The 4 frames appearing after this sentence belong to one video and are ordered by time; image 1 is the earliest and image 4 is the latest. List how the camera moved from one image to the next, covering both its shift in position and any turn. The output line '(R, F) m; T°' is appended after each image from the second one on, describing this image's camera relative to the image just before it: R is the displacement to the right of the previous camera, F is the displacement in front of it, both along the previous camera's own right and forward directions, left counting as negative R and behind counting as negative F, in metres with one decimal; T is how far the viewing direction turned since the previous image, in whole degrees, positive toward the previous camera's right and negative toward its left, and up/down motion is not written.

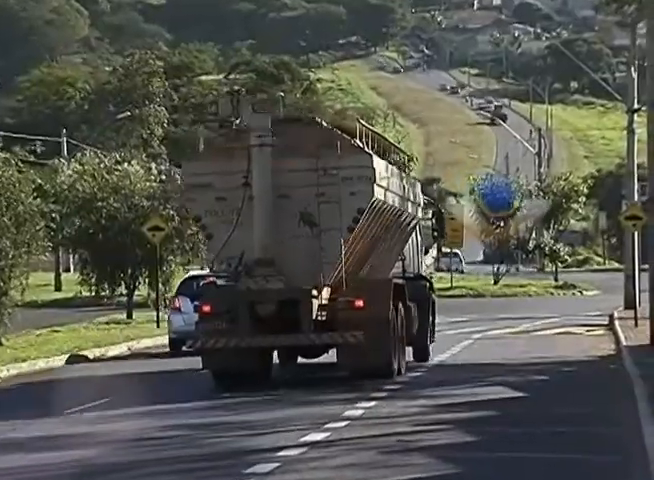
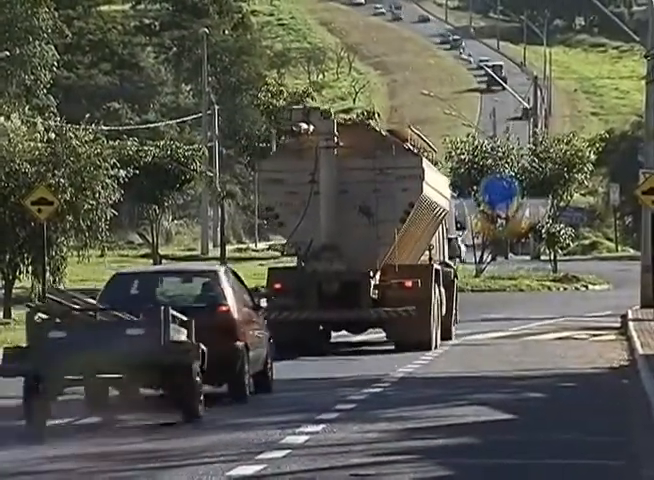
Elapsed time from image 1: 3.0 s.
(+0.7, +10.1) m; +1°
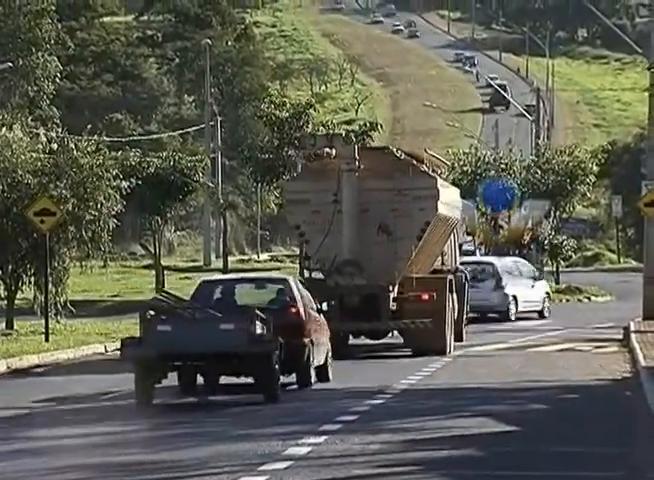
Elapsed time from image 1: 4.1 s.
(0.0, 0.0) m; 0°
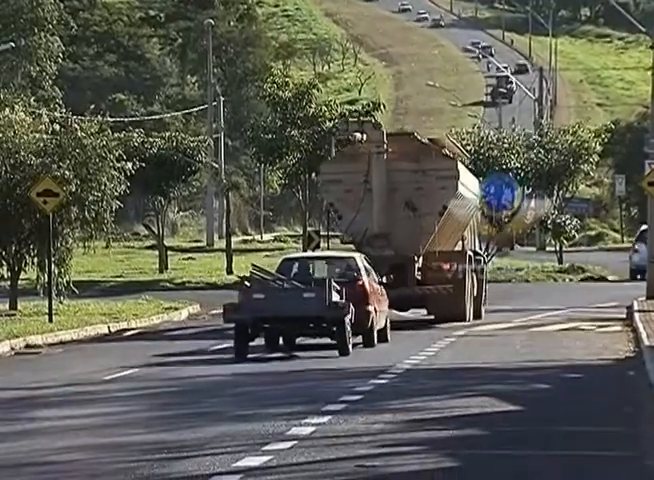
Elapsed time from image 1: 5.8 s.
(0.0, 0.0) m; 0°
